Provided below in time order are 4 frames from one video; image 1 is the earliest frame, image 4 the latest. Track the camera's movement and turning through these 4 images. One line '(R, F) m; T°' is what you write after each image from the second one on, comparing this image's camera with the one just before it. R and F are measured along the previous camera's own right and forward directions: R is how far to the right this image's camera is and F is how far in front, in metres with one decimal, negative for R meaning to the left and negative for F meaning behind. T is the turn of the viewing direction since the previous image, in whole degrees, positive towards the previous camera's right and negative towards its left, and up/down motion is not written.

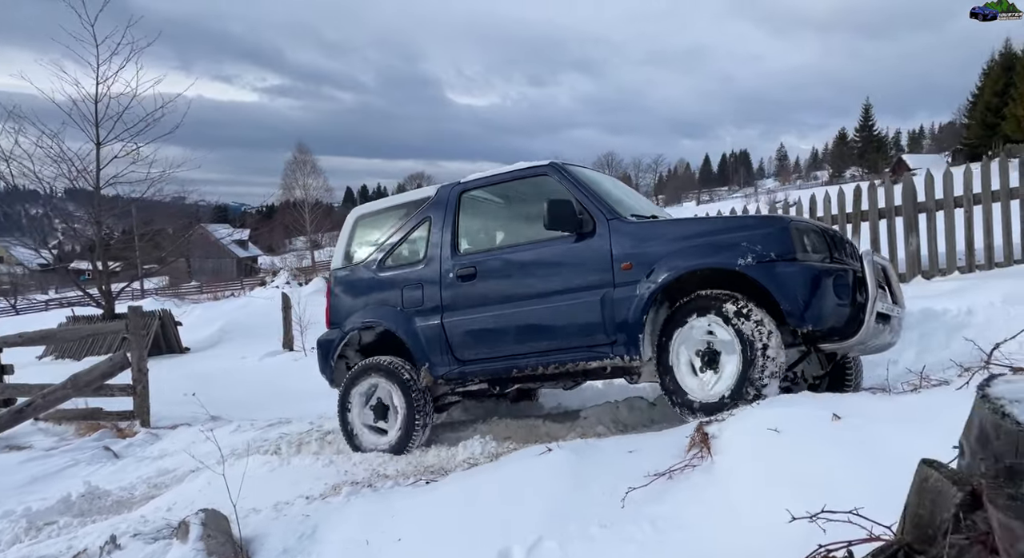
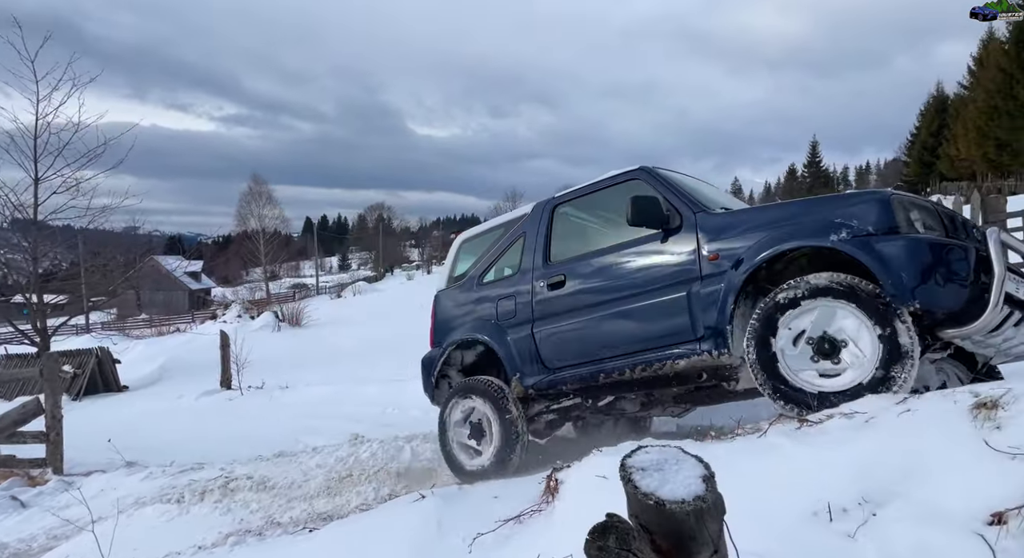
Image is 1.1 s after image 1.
(+0.5, -0.3) m; +3°
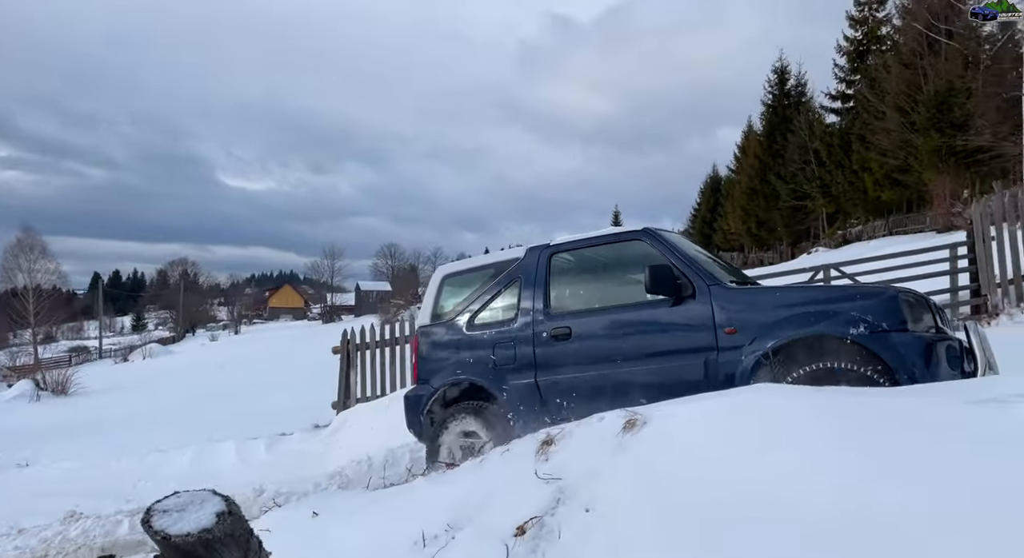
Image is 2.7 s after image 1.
(+0.8, -0.6) m; +16°
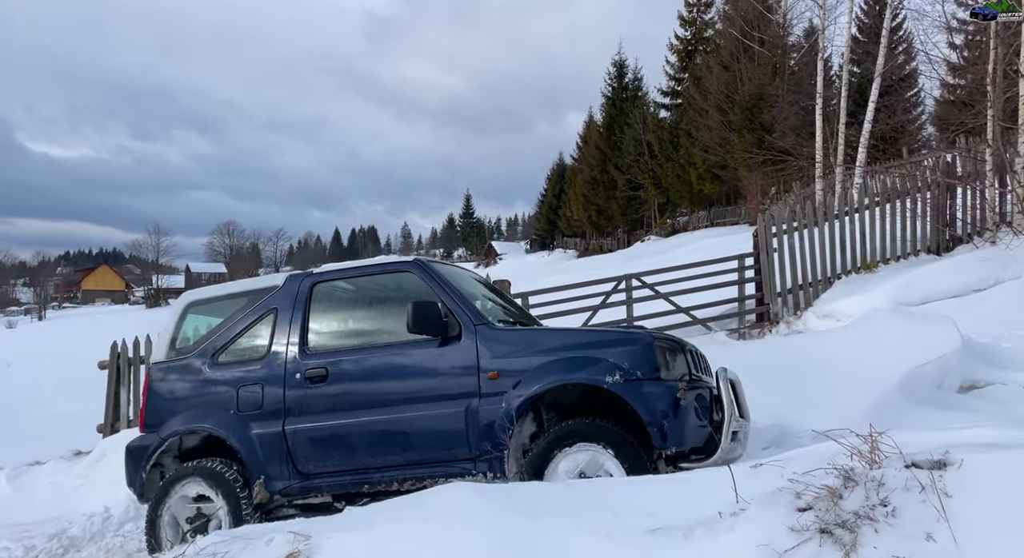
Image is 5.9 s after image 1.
(+0.8, +0.5) m; +13°
